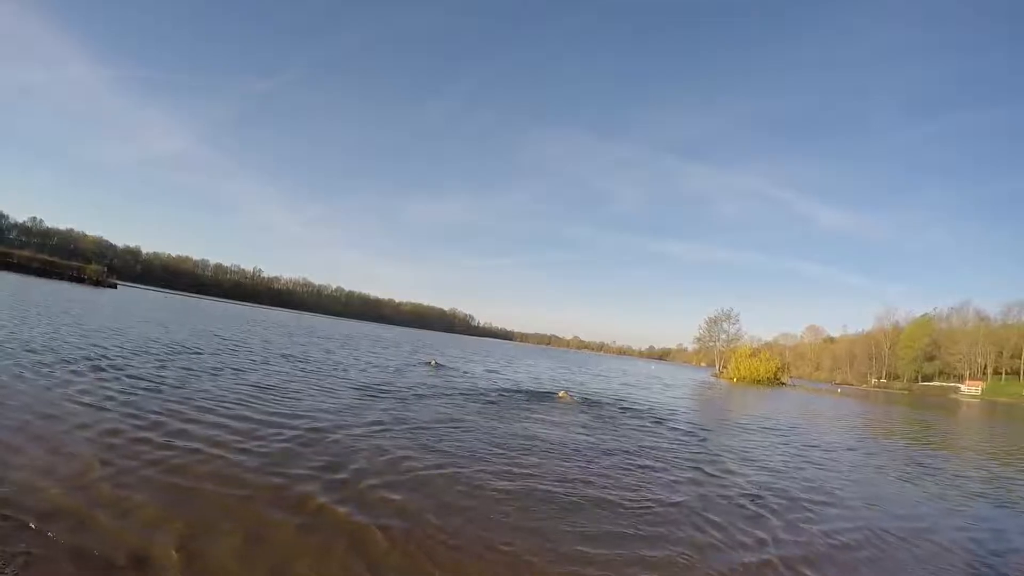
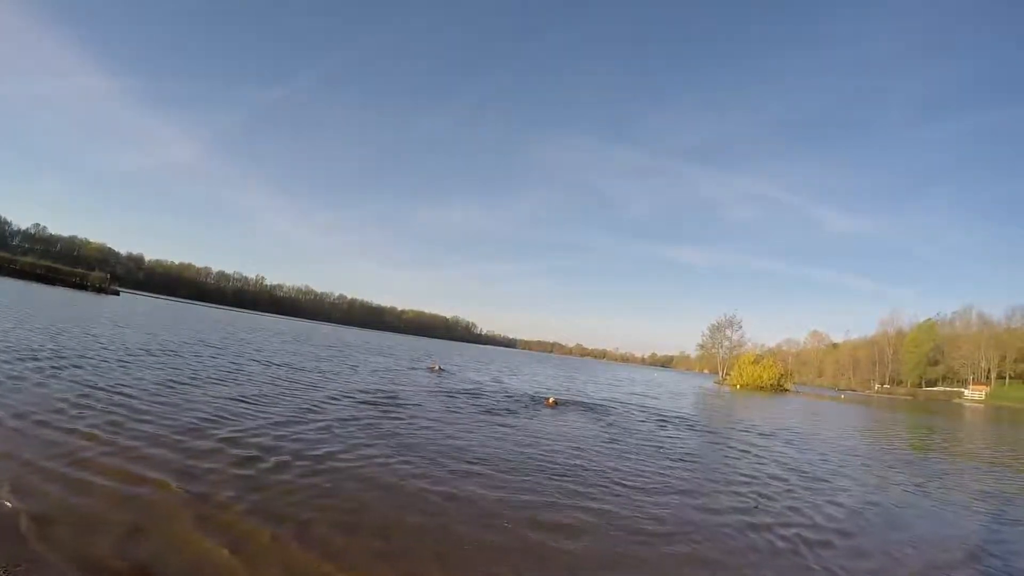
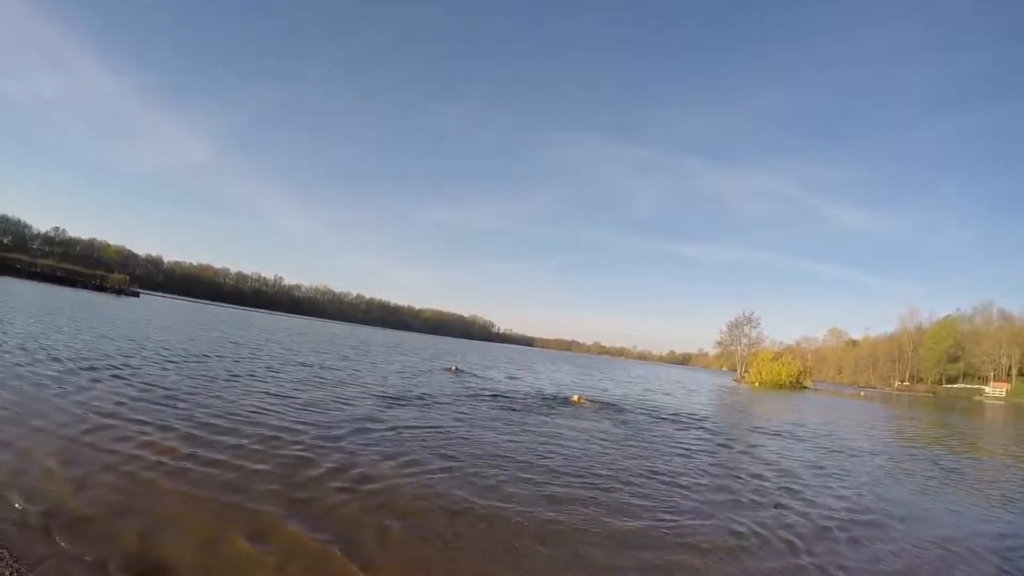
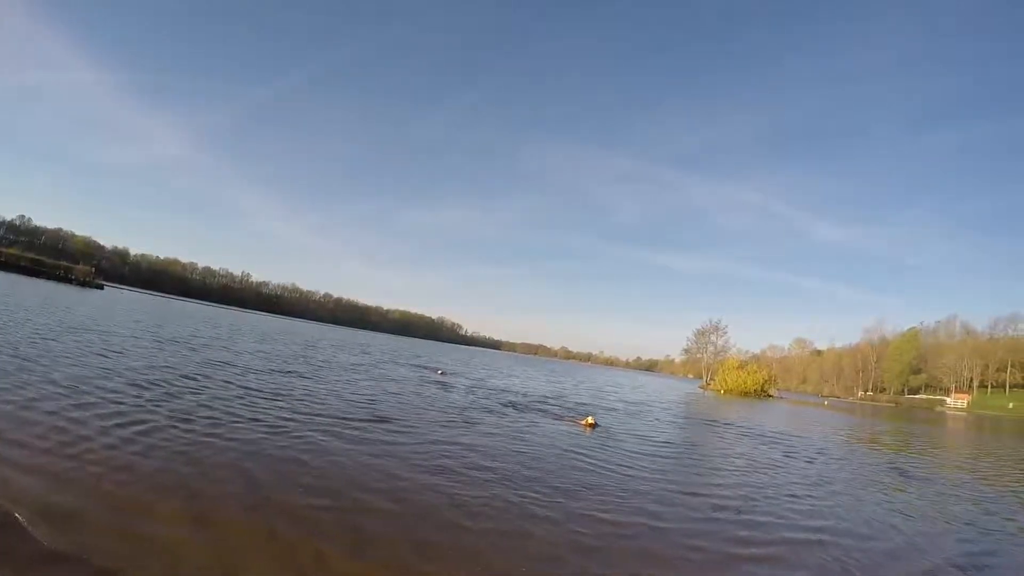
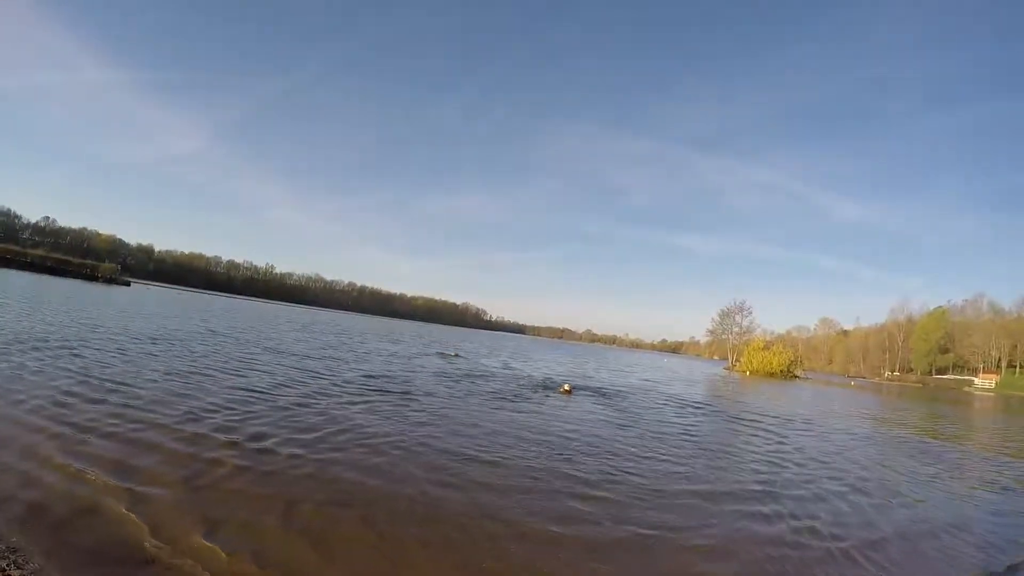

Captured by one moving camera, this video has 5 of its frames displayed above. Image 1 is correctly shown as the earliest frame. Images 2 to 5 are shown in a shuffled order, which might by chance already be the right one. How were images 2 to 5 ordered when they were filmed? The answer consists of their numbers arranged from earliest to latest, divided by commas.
3, 2, 5, 4
